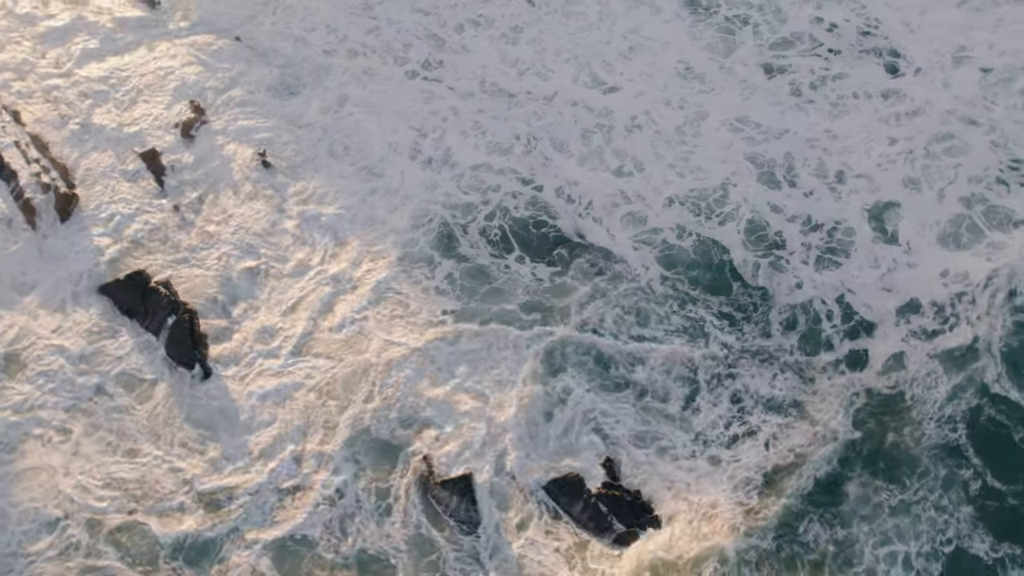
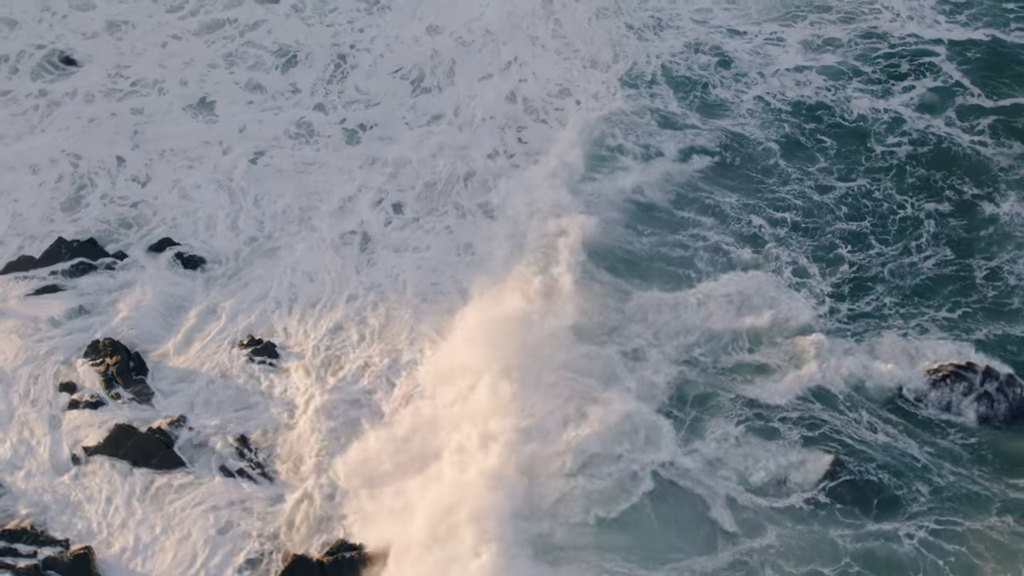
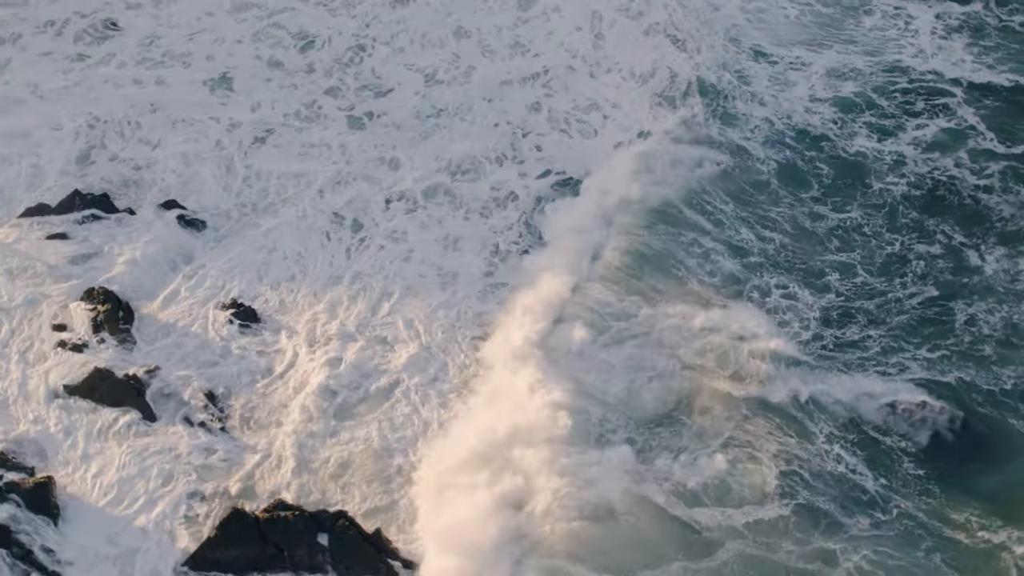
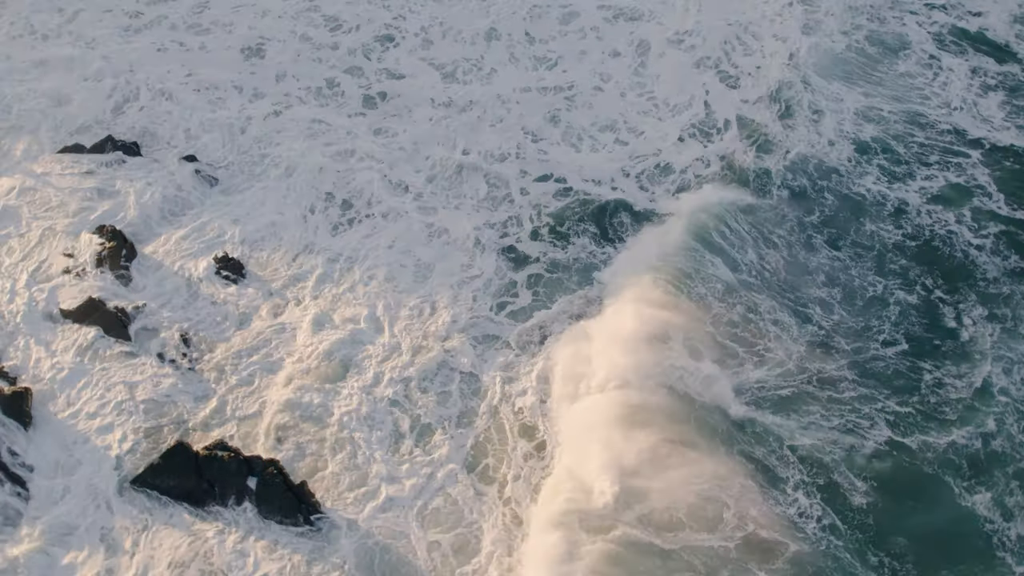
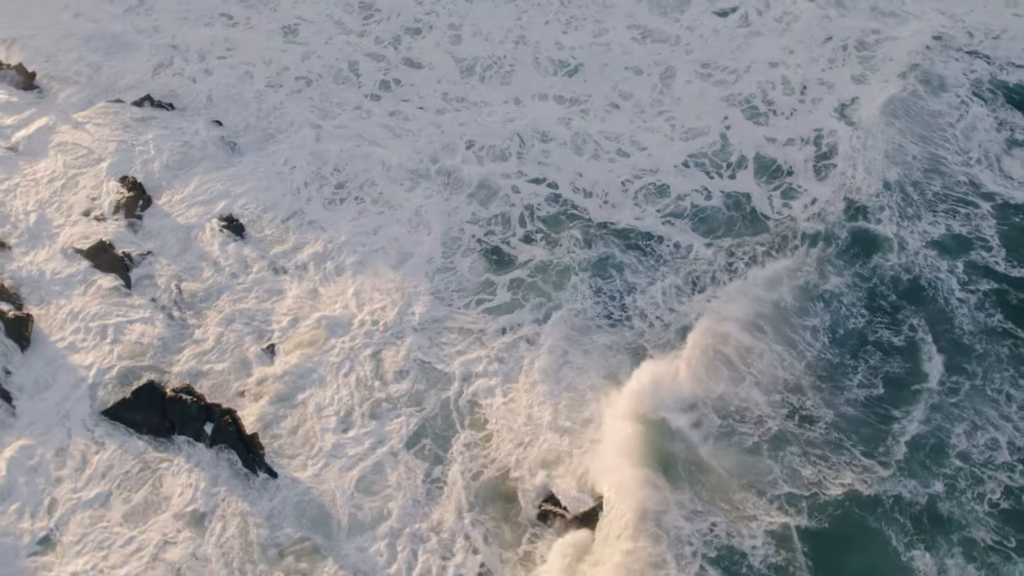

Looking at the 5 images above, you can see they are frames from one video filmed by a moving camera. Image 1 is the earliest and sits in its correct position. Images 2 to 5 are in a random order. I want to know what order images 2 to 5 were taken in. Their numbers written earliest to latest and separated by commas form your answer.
5, 4, 3, 2
